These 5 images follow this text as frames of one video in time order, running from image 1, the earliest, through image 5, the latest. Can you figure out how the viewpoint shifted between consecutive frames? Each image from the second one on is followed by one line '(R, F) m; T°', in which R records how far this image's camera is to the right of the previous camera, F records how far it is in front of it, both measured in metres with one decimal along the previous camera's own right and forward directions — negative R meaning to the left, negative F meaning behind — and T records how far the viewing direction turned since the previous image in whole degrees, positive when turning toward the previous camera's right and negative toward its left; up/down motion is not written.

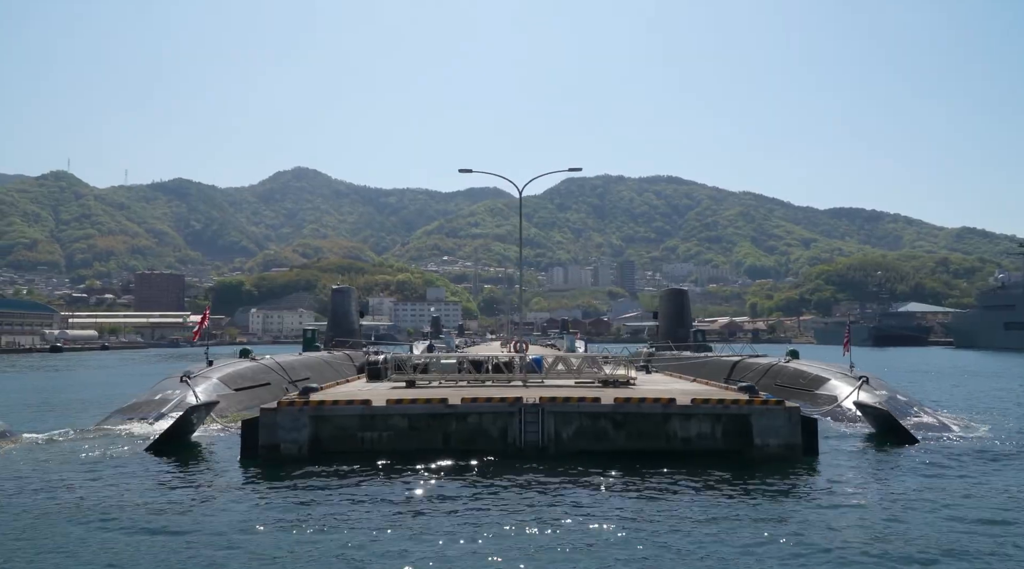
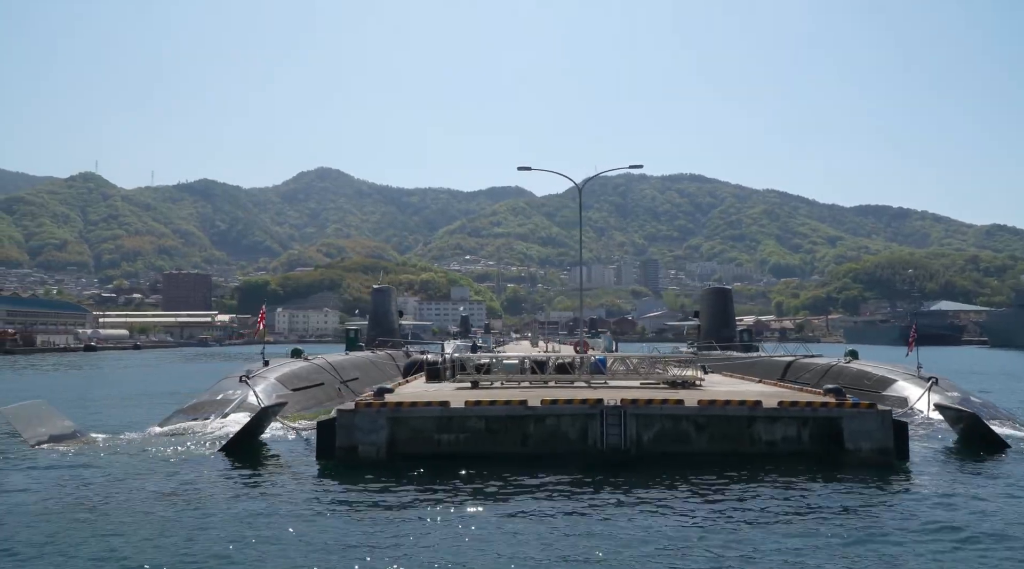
(-1.0, +0.2) m; -1°
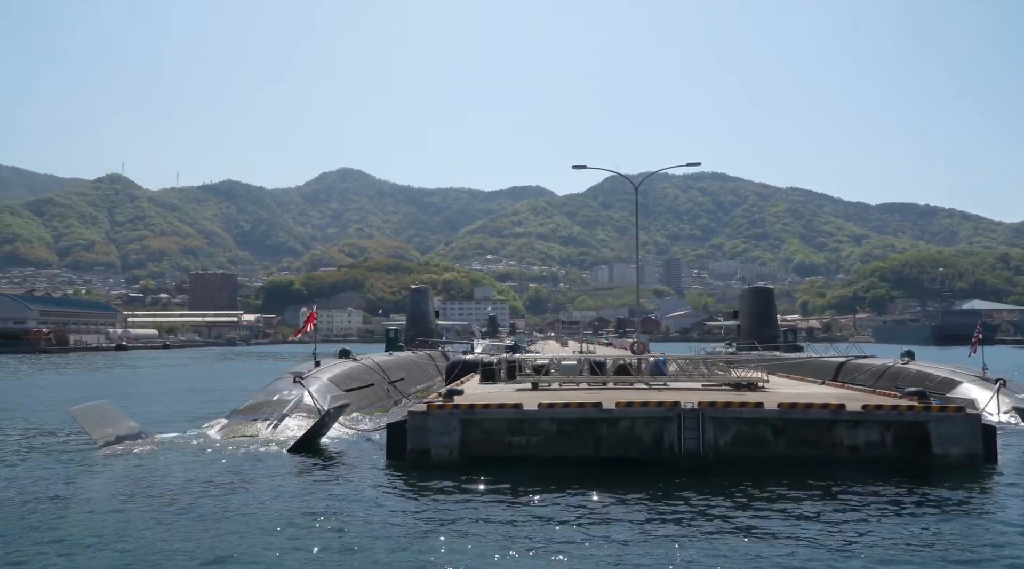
(-0.9, +0.2) m; -1°
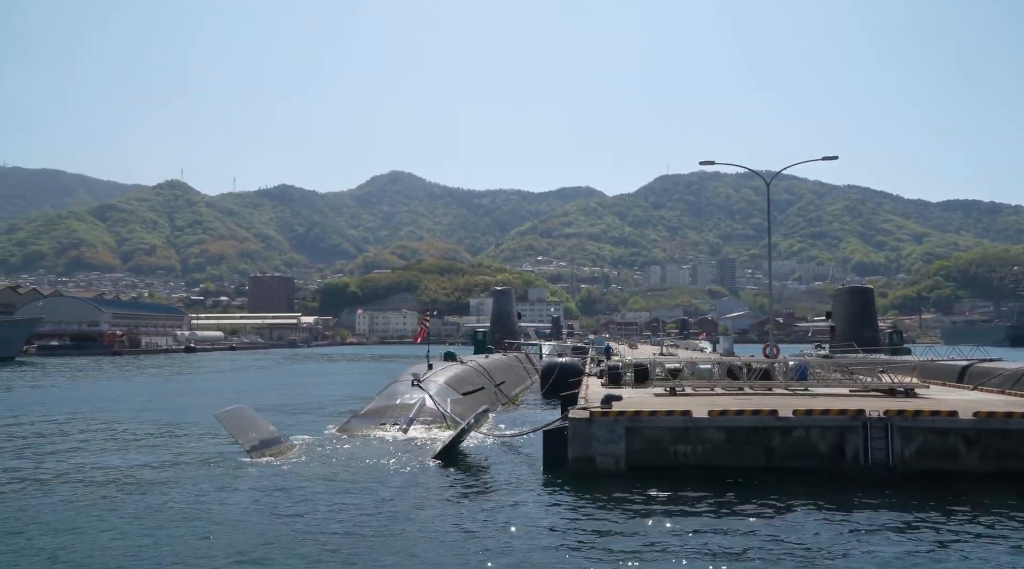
(-1.9, +0.6) m; -3°
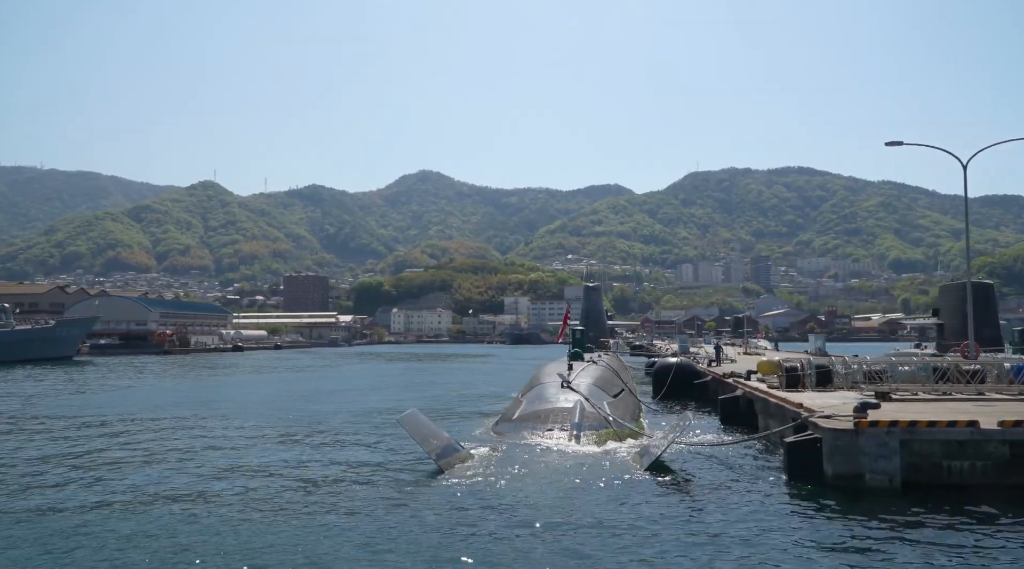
(-3.1, +1.9) m; -2°
